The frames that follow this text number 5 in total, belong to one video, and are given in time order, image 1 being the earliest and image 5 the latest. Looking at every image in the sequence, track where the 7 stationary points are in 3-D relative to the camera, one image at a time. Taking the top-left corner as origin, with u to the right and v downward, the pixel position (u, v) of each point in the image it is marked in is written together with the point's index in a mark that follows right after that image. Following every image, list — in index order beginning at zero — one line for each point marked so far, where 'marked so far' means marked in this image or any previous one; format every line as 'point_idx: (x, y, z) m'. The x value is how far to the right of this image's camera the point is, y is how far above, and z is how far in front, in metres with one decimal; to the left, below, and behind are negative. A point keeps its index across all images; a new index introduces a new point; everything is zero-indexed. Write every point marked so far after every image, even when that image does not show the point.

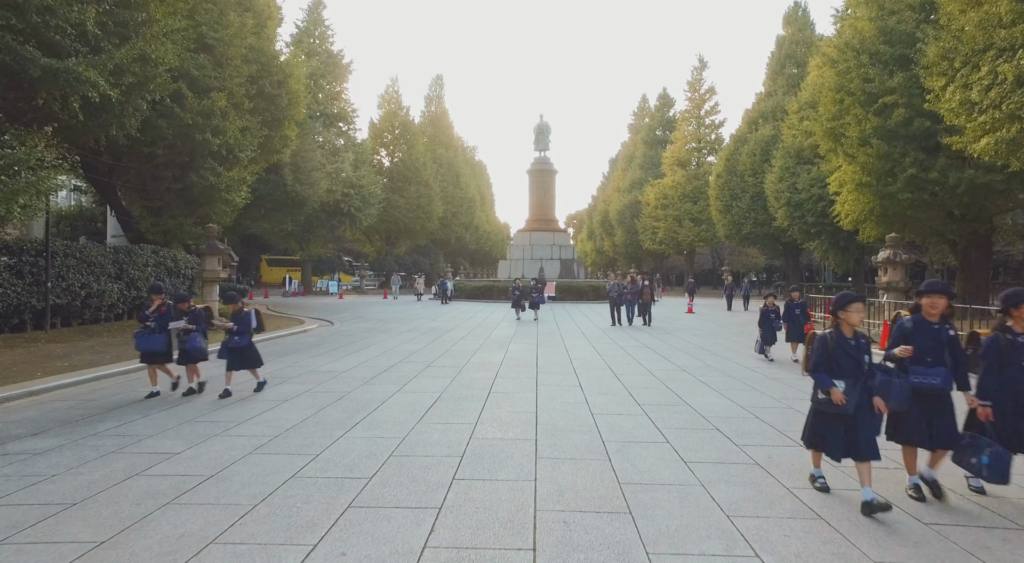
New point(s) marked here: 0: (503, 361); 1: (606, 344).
0: (-0.2, -1.4, +11.1) m
1: (+2.0, -1.4, +14.1) m
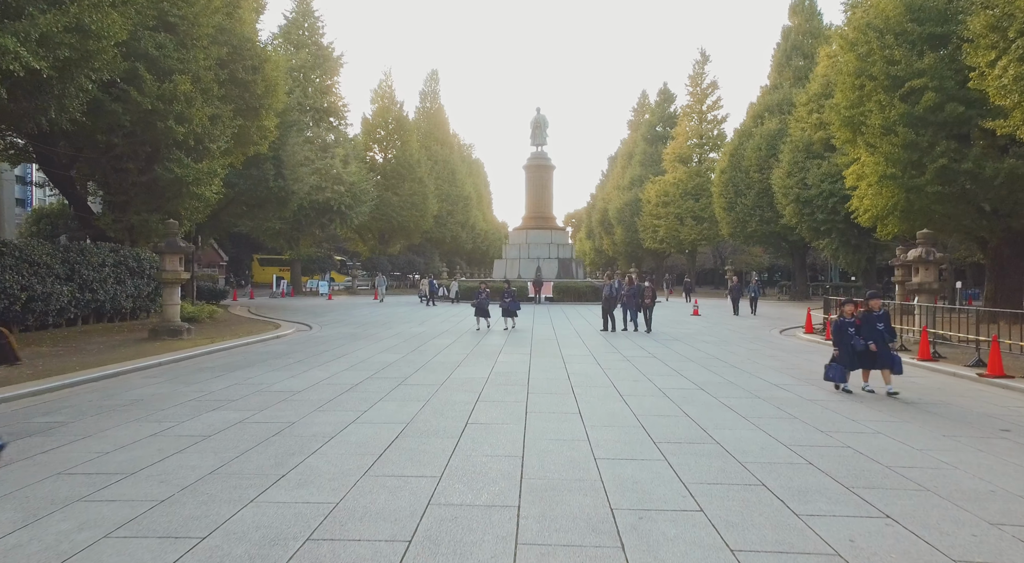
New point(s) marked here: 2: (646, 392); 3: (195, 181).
0: (-0.3, -1.4, +9.5) m
1: (+1.8, -1.4, +12.5) m
2: (+1.7, -1.4, +8.4) m
3: (-8.8, +2.8, +18.1) m
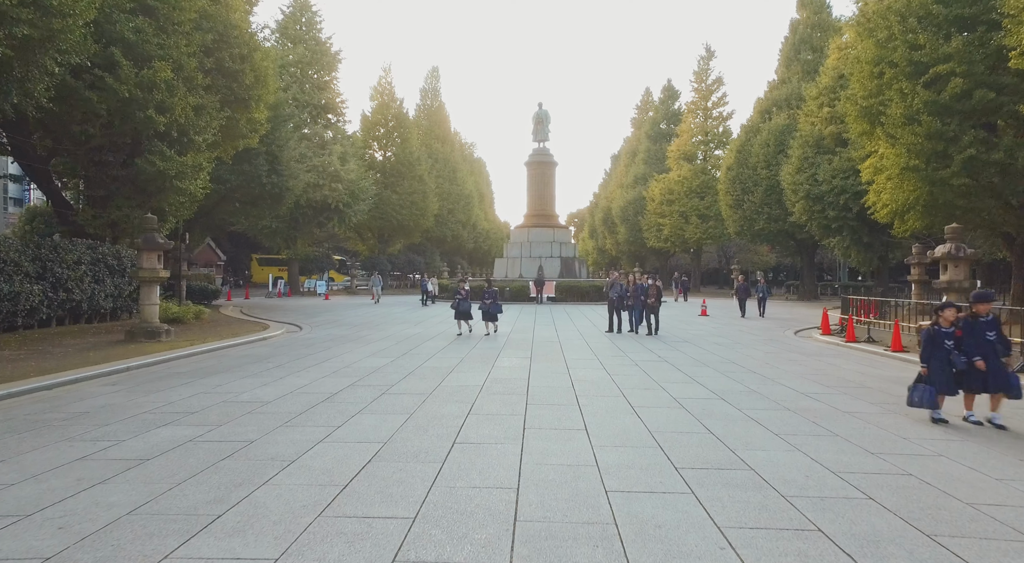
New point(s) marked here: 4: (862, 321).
0: (-0.4, -1.4, +8.6) m
1: (+1.8, -1.4, +11.6) m
2: (+1.7, -1.4, +7.5) m
3: (-8.8, +2.8, +17.2) m
4: (+8.9, -1.0, +16.3) m
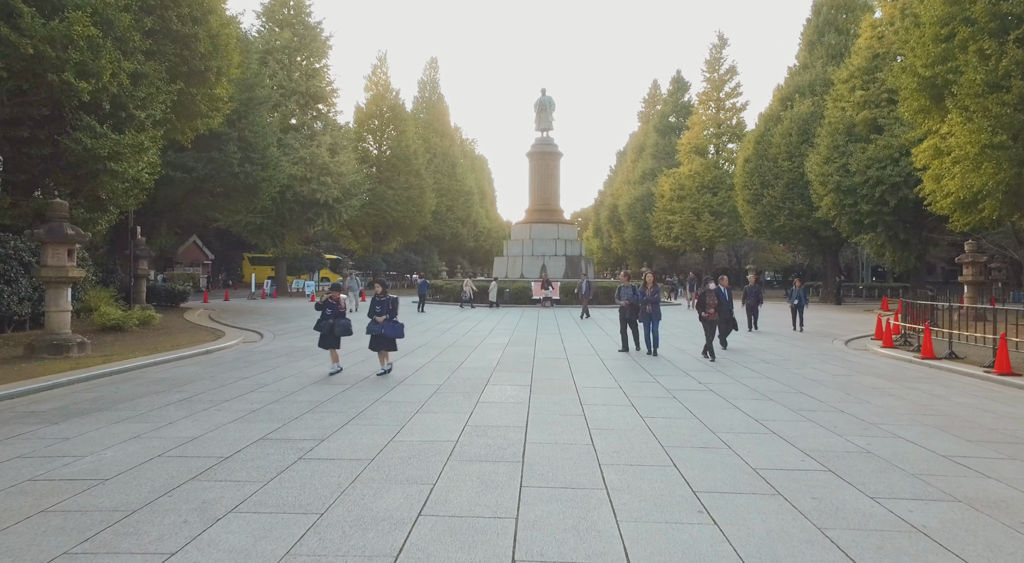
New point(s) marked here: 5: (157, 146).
0: (-0.5, -1.4, +5.7) m
1: (+1.7, -1.4, +8.7) m
2: (+1.6, -1.4, +4.6) m
3: (-8.9, +2.8, +14.4) m
4: (+8.8, -1.0, +13.4) m
5: (-9.3, +3.5, +17.0) m
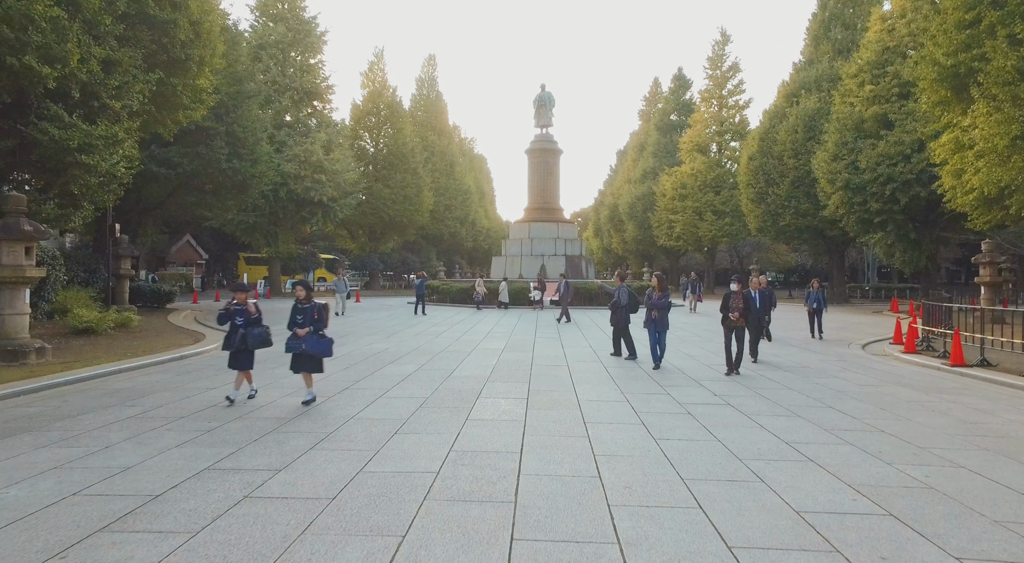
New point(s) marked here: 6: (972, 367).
0: (-0.5, -1.4, +4.8) m
1: (+1.7, -1.4, +7.8) m
2: (+1.5, -1.4, +3.6) m
3: (-9.0, +2.8, +13.4) m
4: (+8.8, -1.0, +12.5) m
5: (-9.3, +3.5, +16.0) m
6: (+7.9, -1.5, +11.1) m
